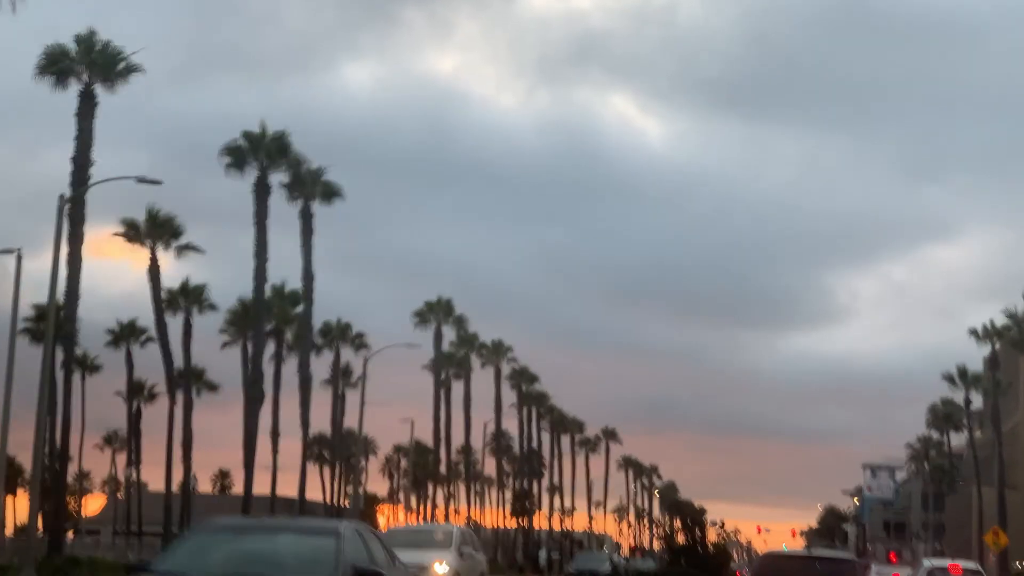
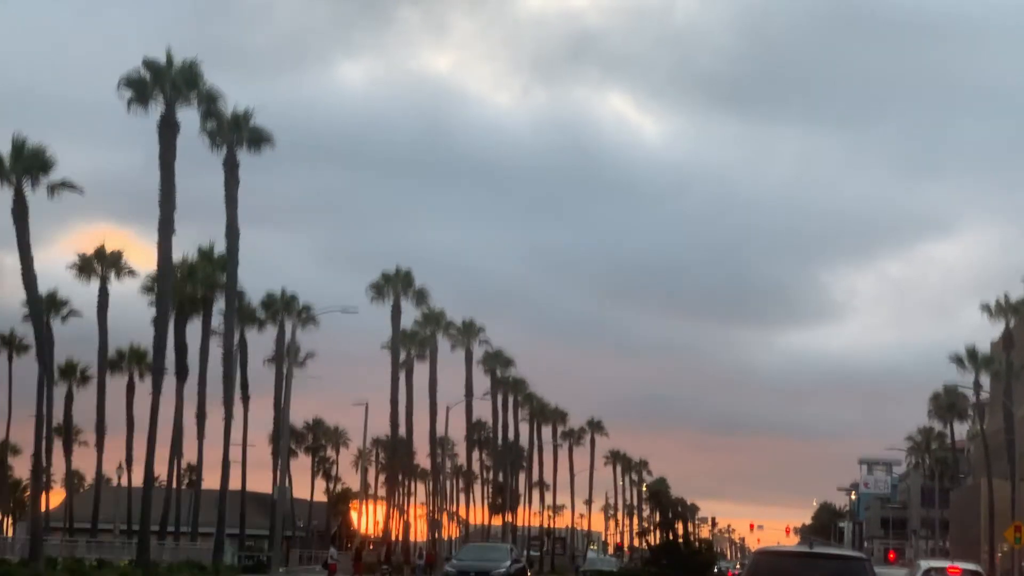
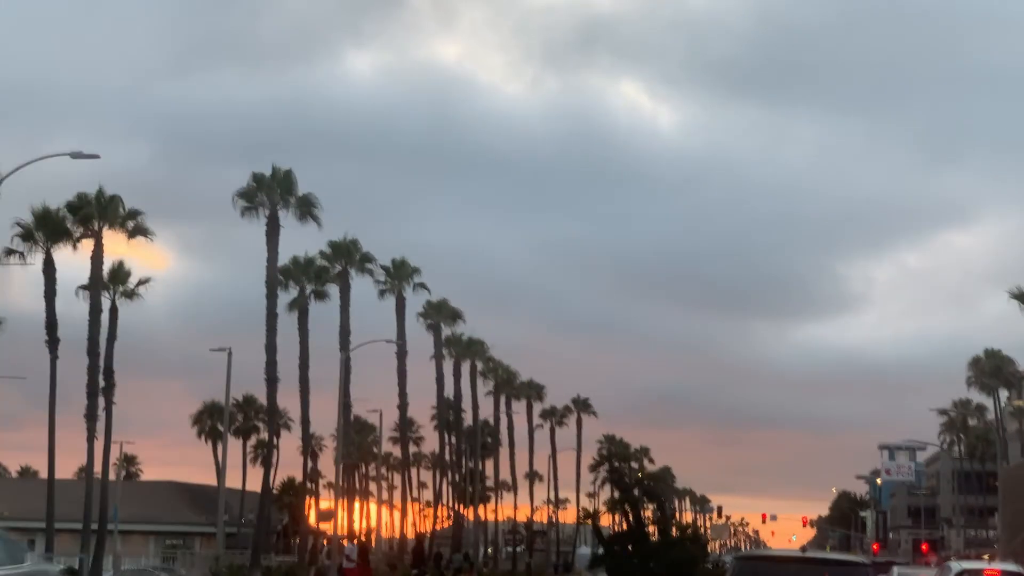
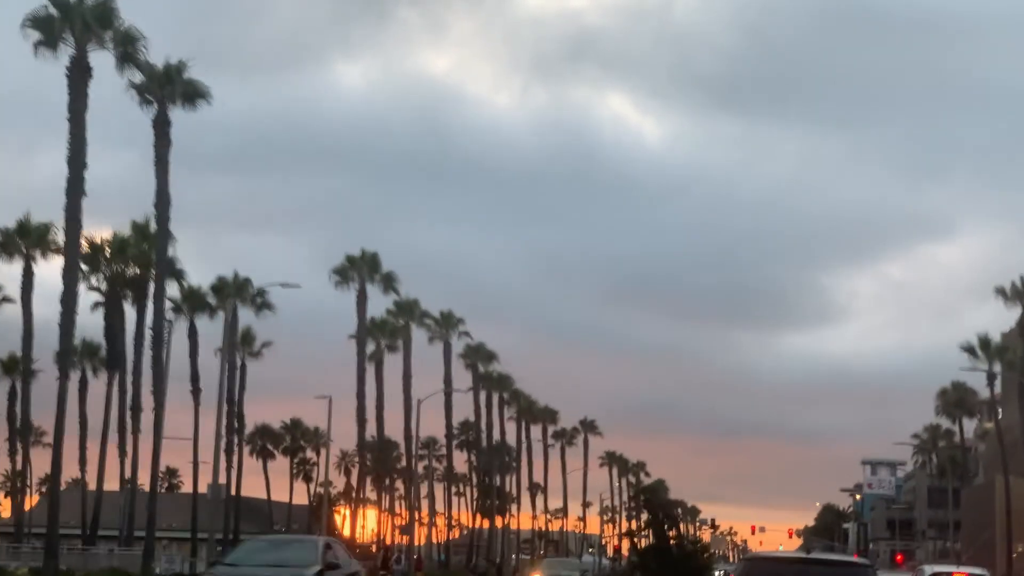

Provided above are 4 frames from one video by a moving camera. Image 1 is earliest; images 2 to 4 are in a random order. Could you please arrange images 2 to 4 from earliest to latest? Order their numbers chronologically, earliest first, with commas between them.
2, 4, 3
